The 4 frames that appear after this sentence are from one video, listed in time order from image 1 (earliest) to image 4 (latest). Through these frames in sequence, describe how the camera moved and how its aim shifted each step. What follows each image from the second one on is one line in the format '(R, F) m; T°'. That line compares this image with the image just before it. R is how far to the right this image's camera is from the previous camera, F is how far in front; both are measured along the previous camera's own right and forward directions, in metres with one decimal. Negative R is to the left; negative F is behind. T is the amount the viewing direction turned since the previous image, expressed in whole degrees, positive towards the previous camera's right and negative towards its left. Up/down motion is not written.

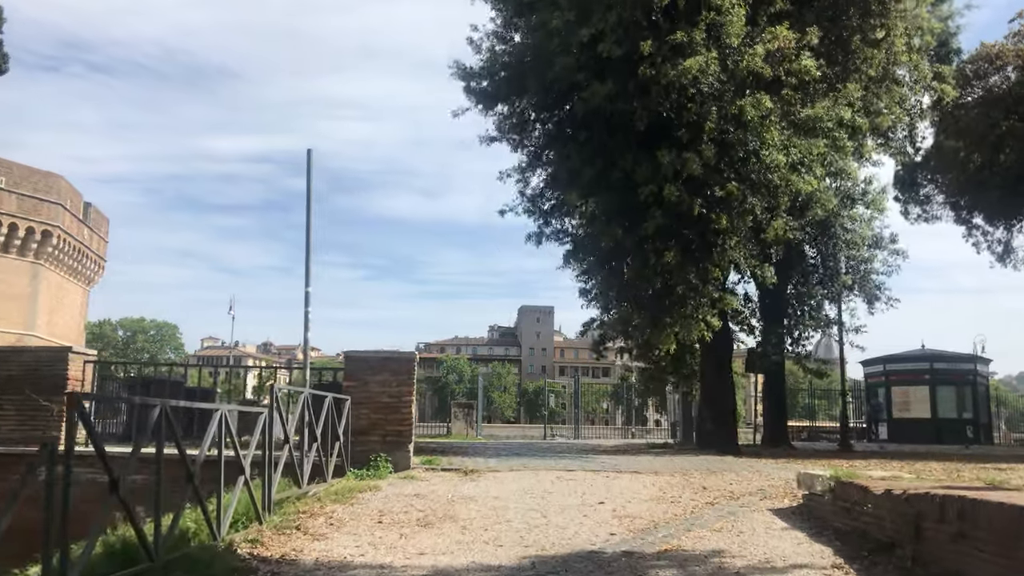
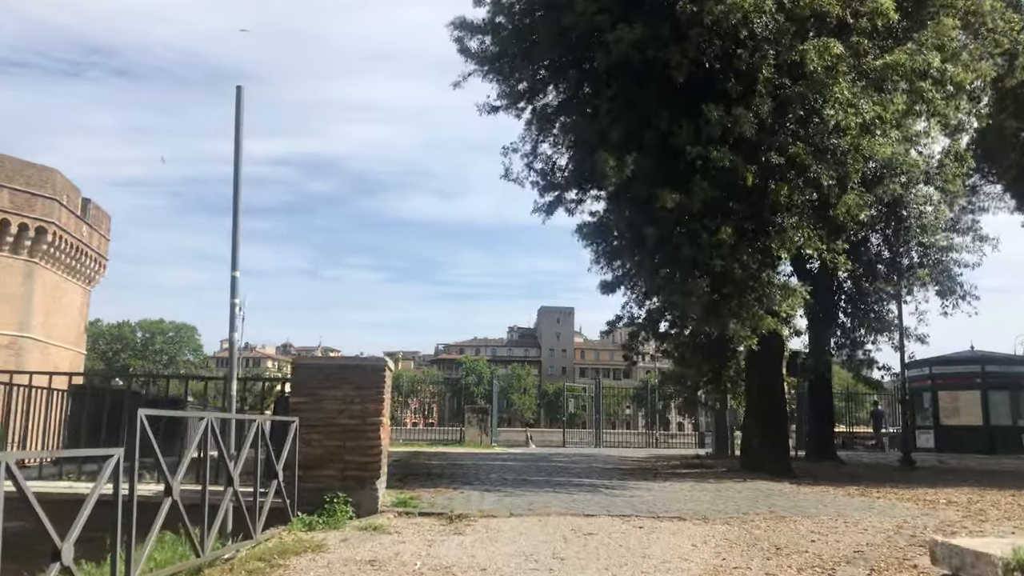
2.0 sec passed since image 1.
(+0.2, +2.8) m; -1°
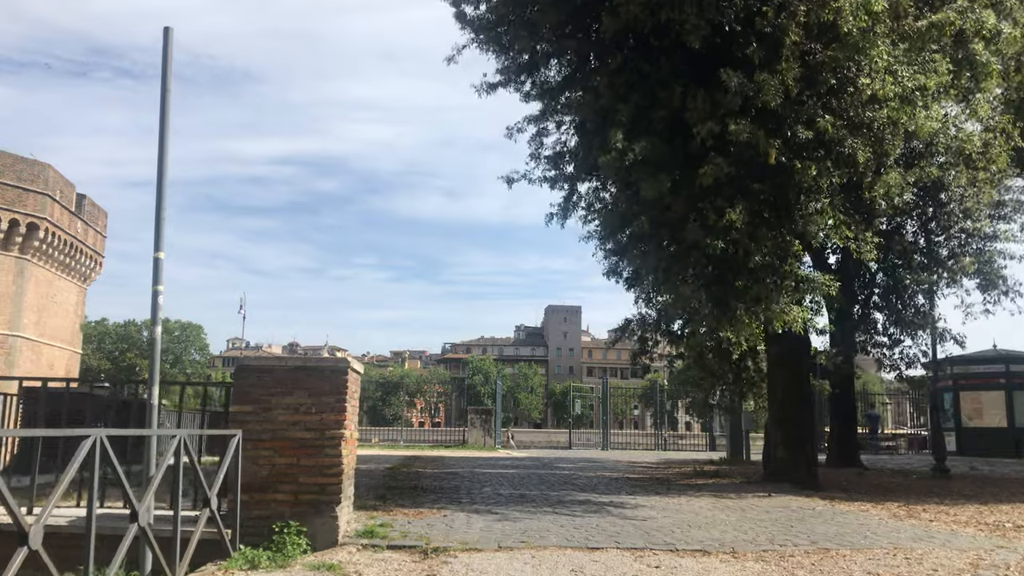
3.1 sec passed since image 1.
(+0.1, +1.5) m; 0°
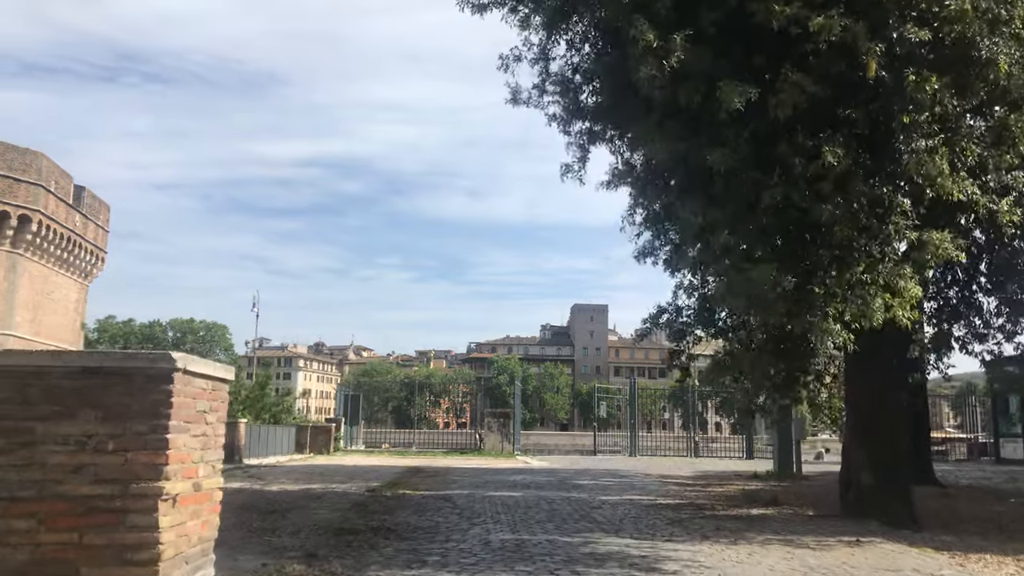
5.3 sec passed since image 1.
(+0.3, +3.2) m; -2°
